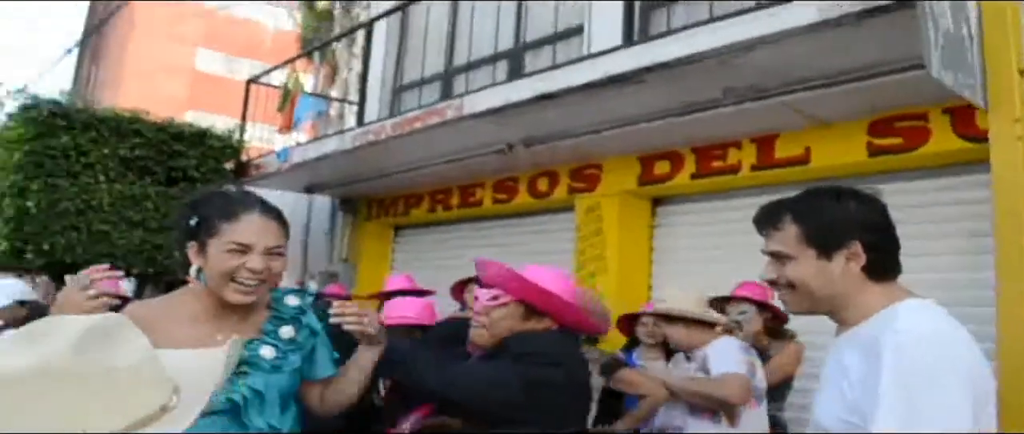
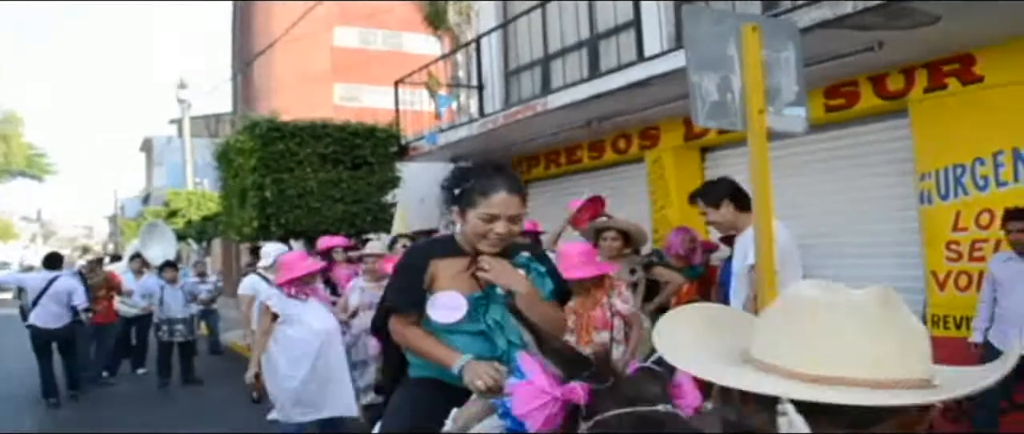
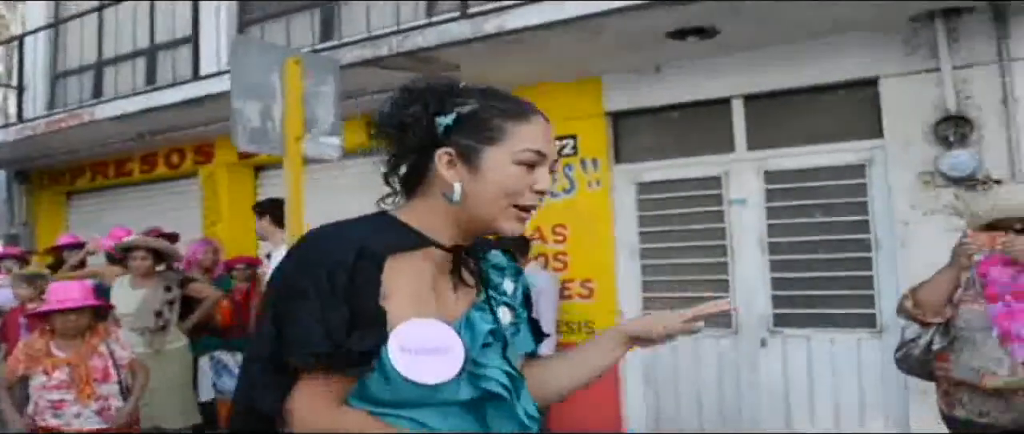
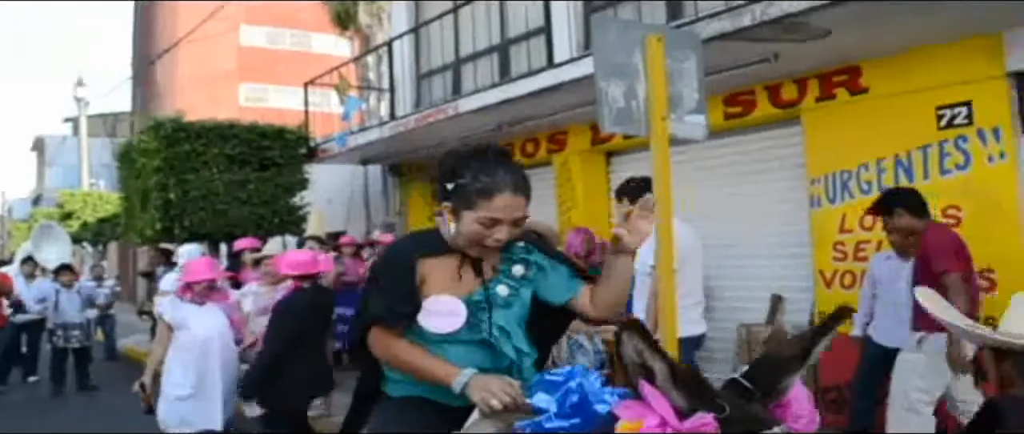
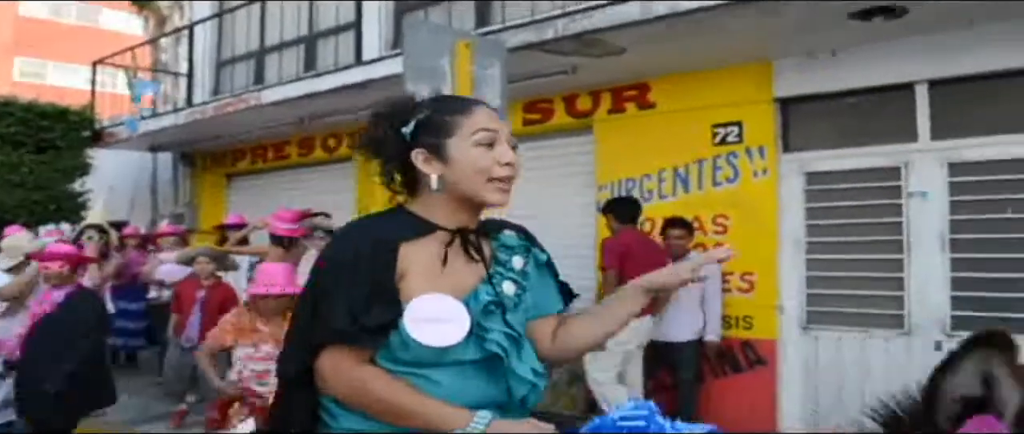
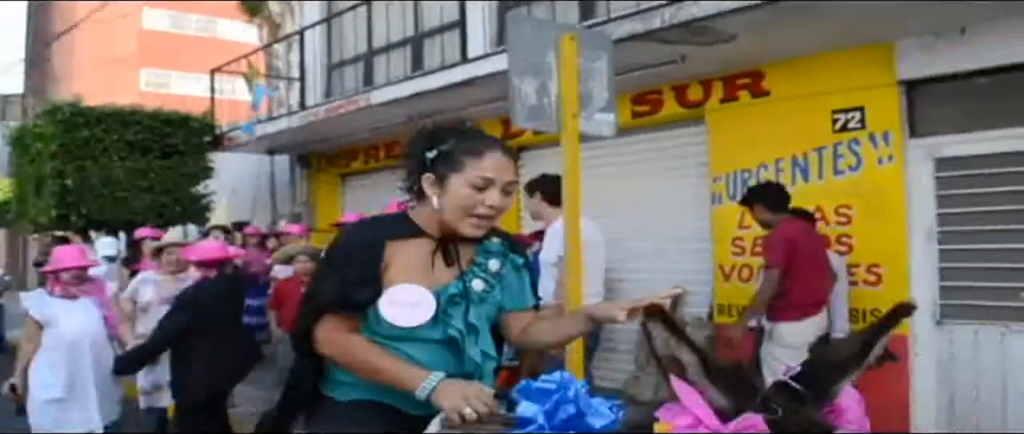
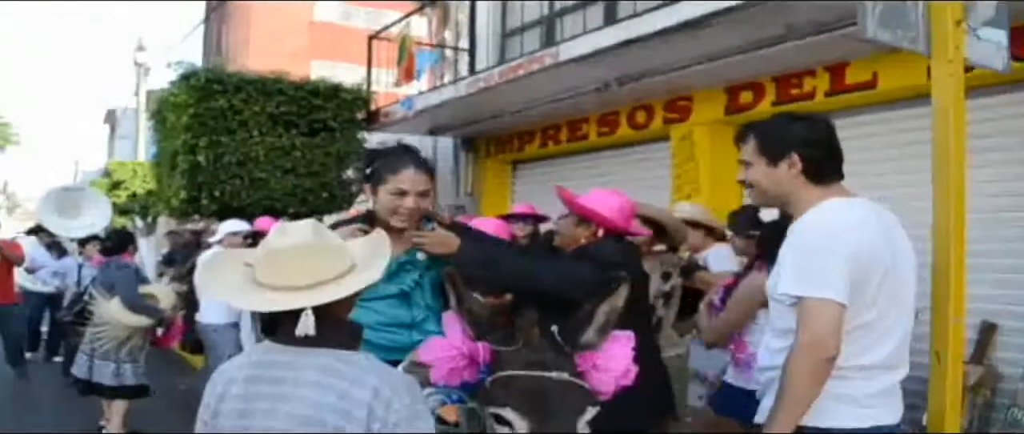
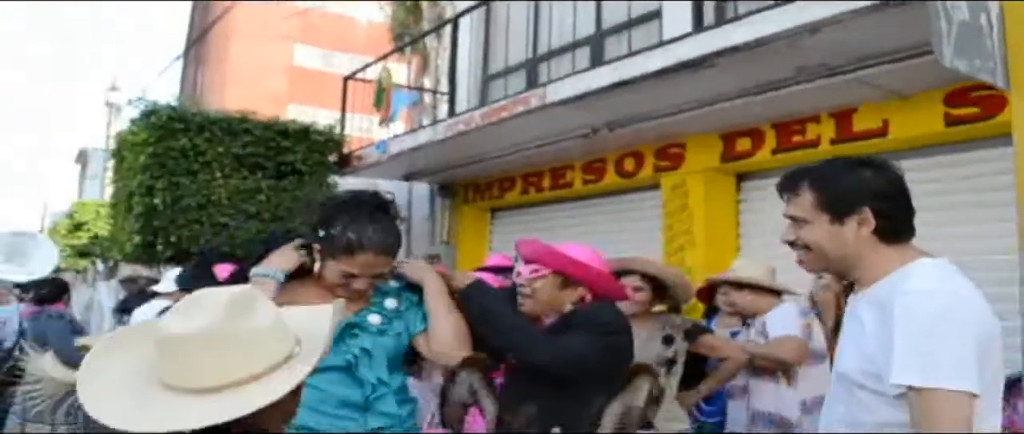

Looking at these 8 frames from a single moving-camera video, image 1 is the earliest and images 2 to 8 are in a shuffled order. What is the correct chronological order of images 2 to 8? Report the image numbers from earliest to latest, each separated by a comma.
8, 7, 2, 4, 6, 5, 3
